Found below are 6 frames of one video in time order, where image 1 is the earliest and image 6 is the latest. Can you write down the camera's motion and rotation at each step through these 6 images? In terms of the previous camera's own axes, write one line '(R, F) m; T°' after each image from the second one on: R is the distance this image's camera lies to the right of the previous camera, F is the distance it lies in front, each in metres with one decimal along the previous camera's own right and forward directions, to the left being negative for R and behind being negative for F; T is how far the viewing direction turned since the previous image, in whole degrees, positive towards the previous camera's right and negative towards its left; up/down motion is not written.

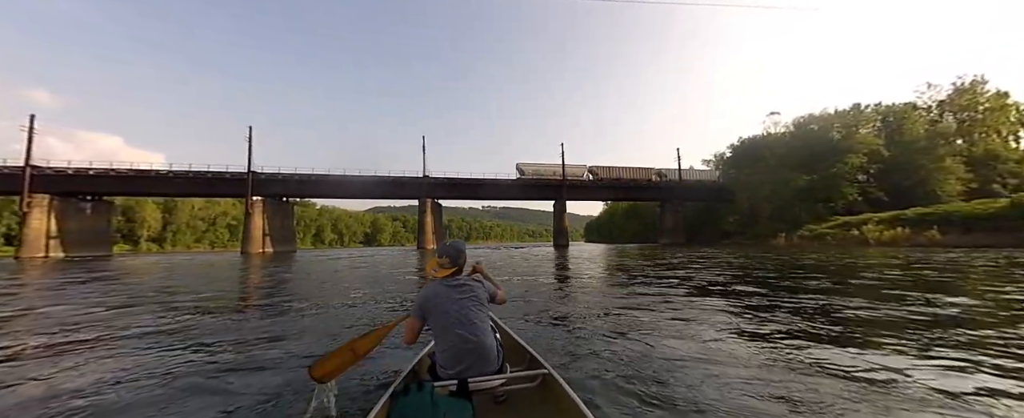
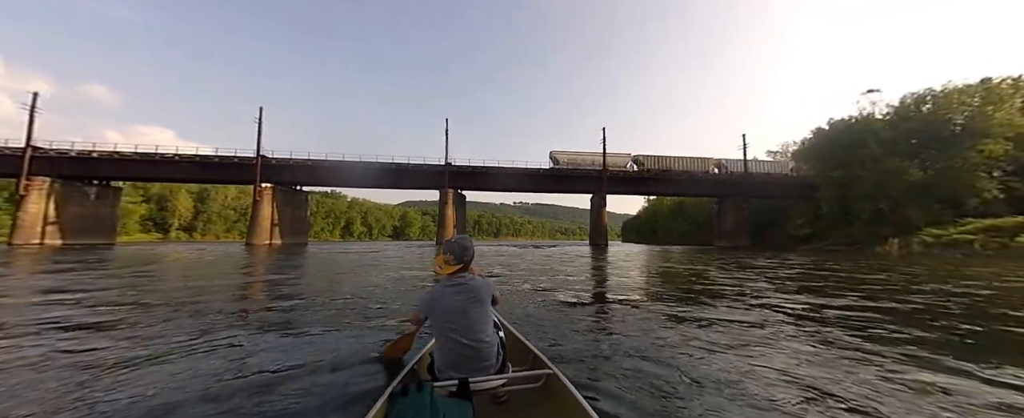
(0.0, +4.2) m; -5°
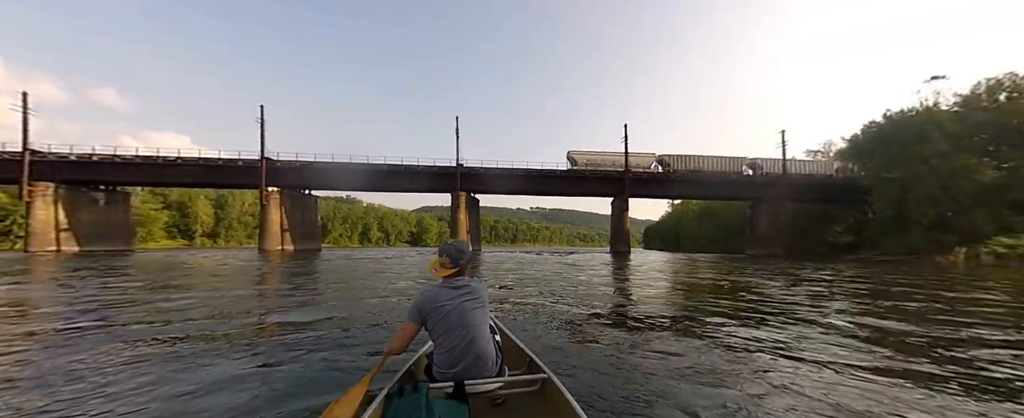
(0.0, +1.4) m; -3°
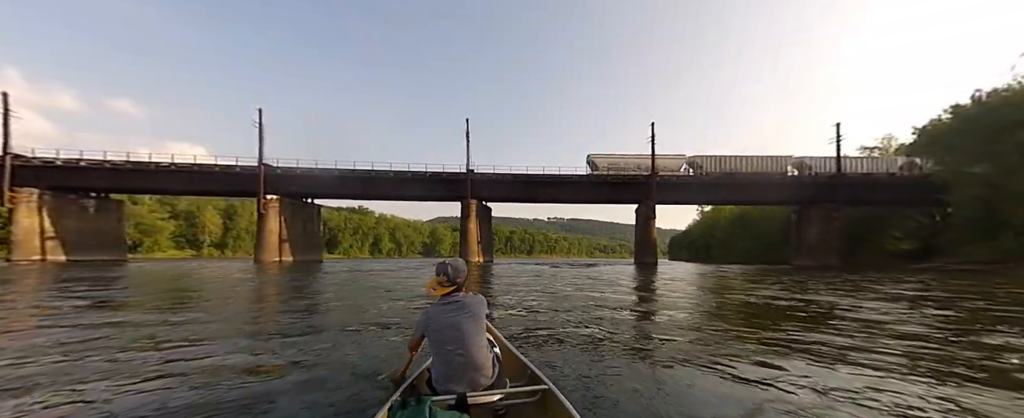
(+0.1, +2.5) m; -3°
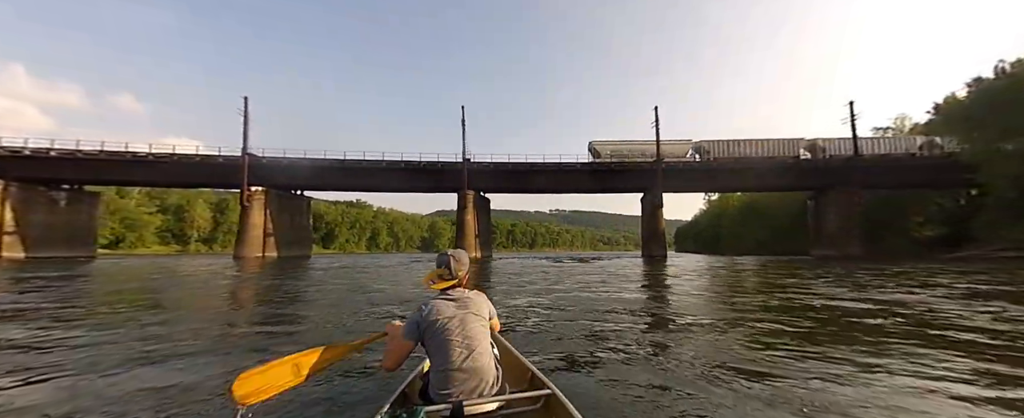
(+0.2, +1.8) m; 0°
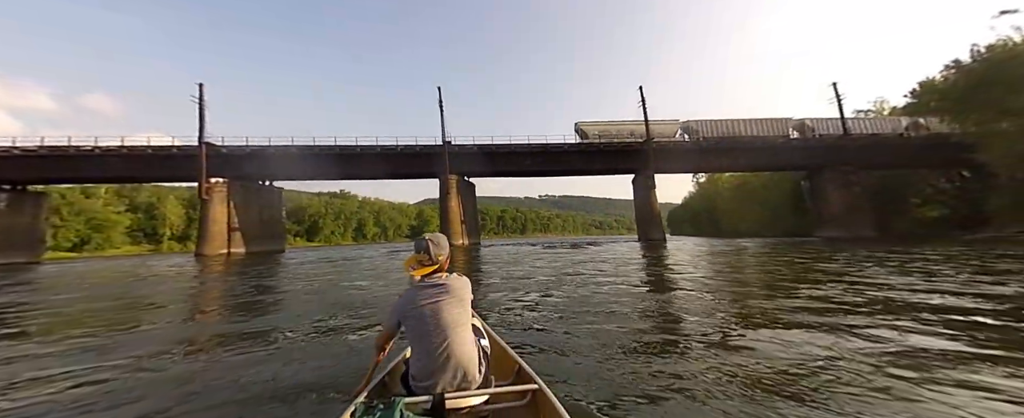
(+0.7, +1.8) m; 0°
